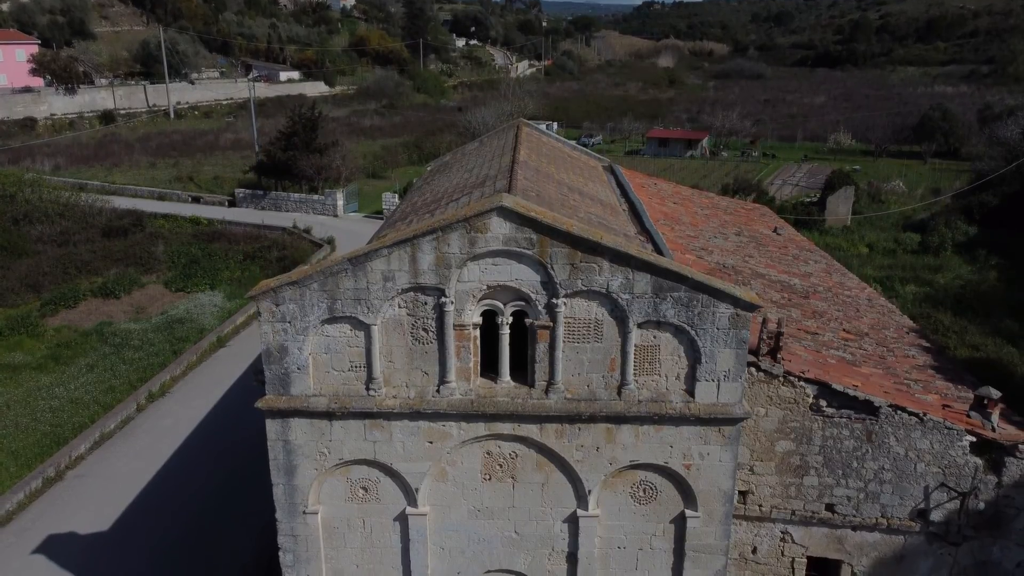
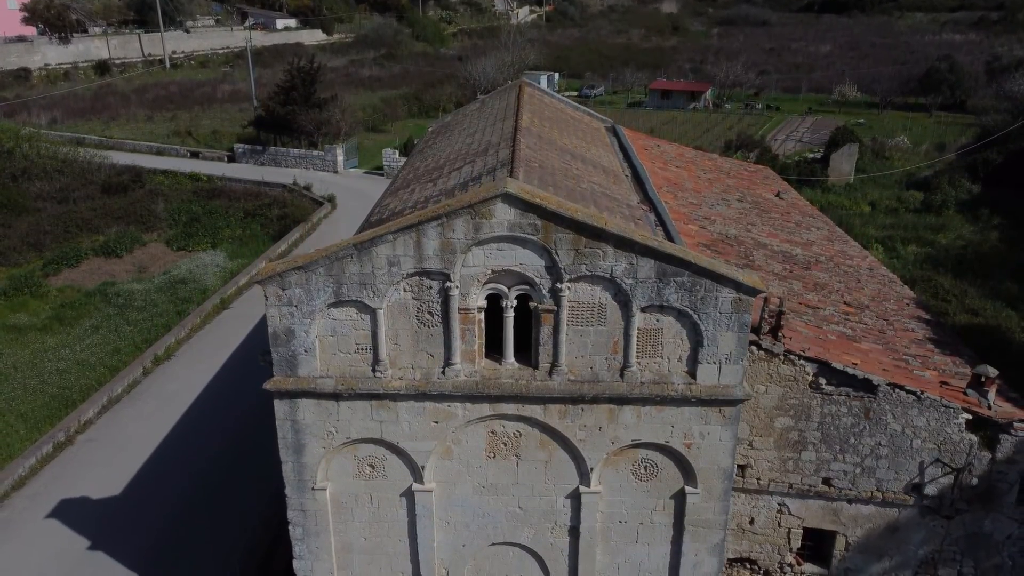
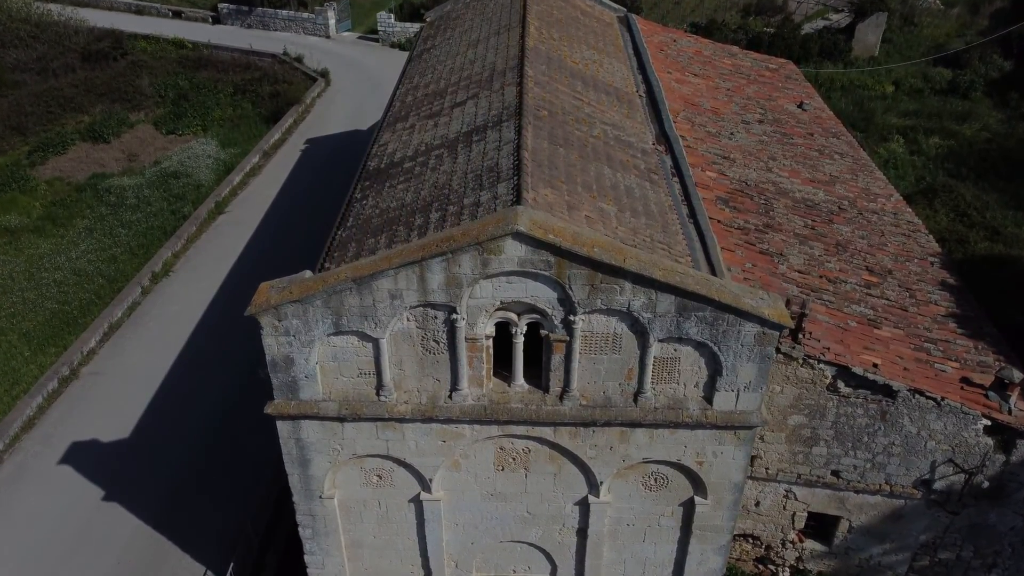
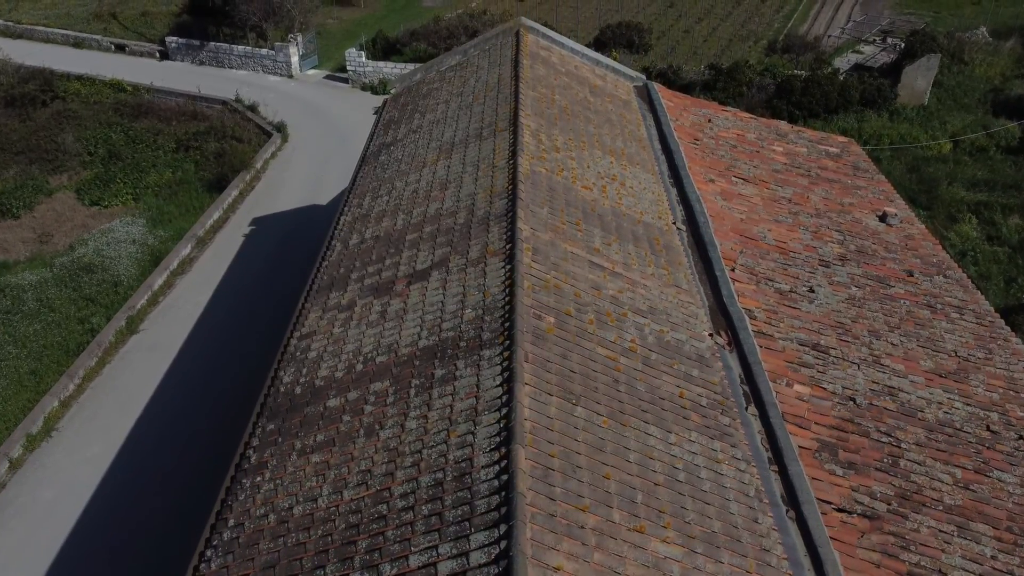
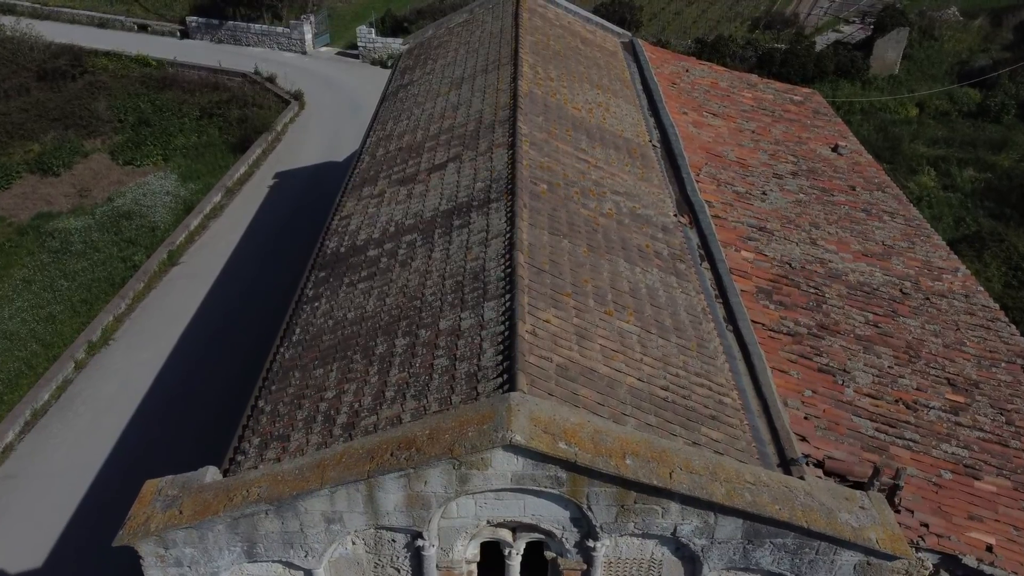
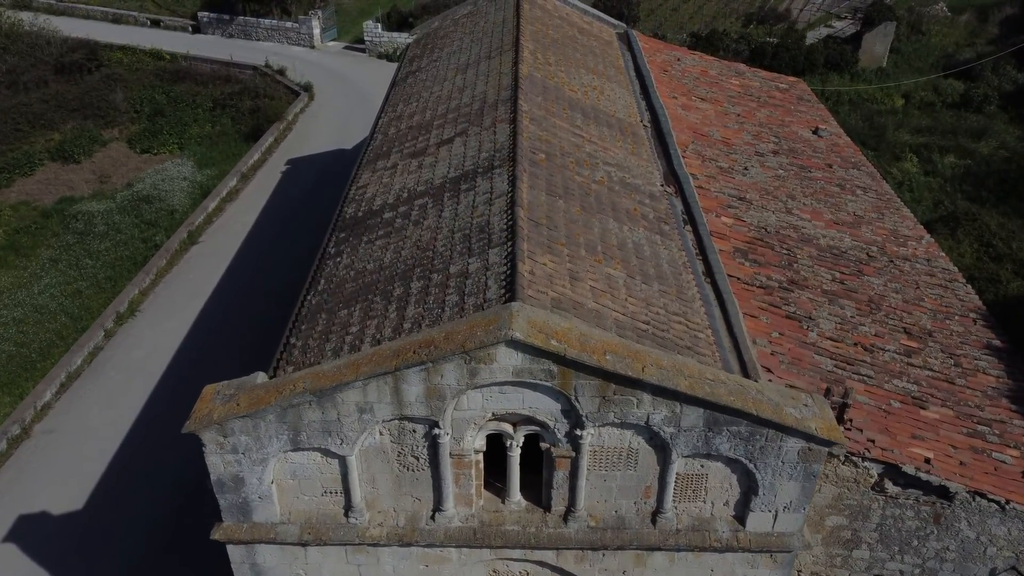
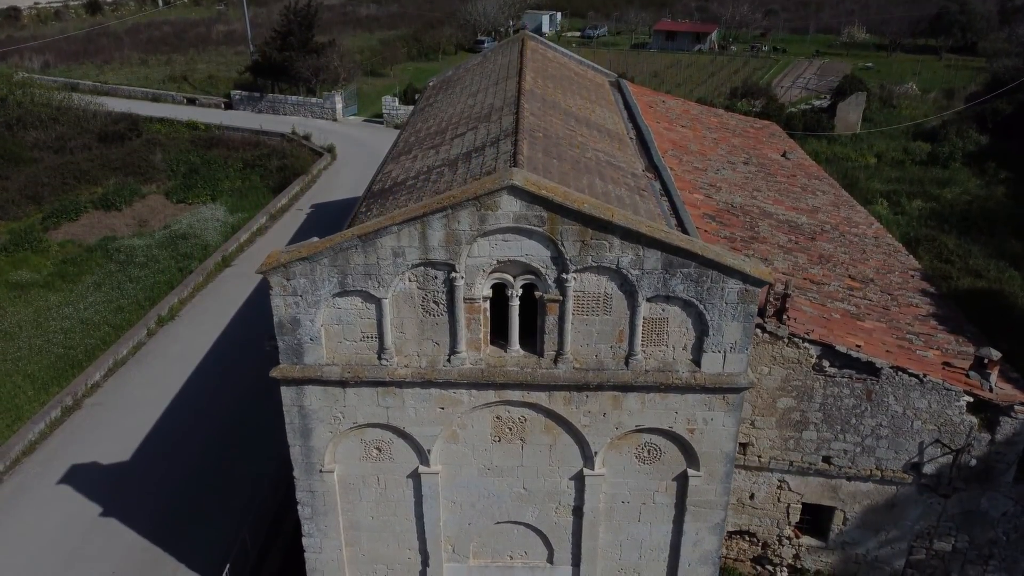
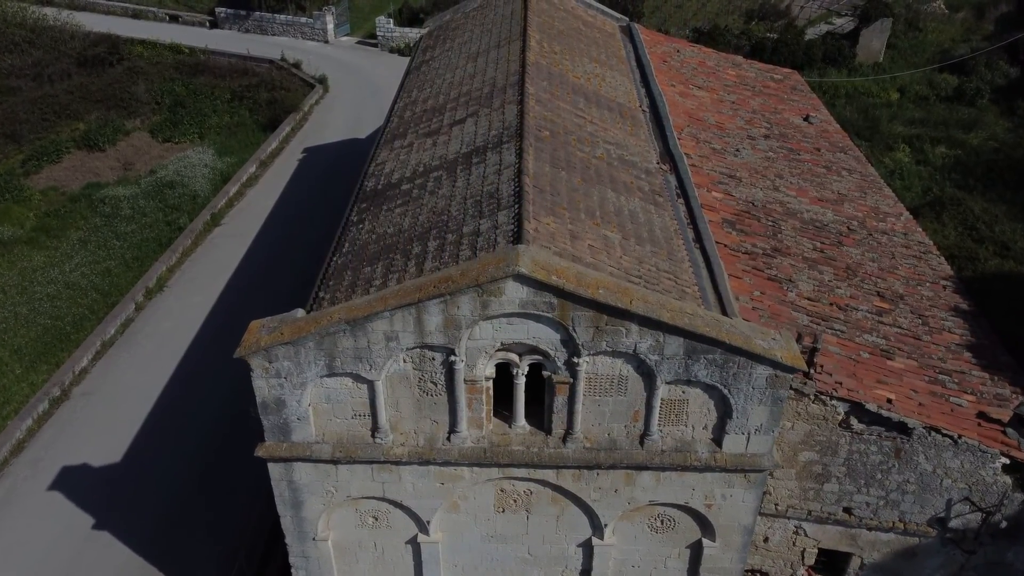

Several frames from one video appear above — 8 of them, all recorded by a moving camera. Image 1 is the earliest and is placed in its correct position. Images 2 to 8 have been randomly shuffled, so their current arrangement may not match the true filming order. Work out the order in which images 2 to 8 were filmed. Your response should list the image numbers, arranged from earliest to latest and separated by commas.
2, 7, 3, 8, 6, 5, 4
